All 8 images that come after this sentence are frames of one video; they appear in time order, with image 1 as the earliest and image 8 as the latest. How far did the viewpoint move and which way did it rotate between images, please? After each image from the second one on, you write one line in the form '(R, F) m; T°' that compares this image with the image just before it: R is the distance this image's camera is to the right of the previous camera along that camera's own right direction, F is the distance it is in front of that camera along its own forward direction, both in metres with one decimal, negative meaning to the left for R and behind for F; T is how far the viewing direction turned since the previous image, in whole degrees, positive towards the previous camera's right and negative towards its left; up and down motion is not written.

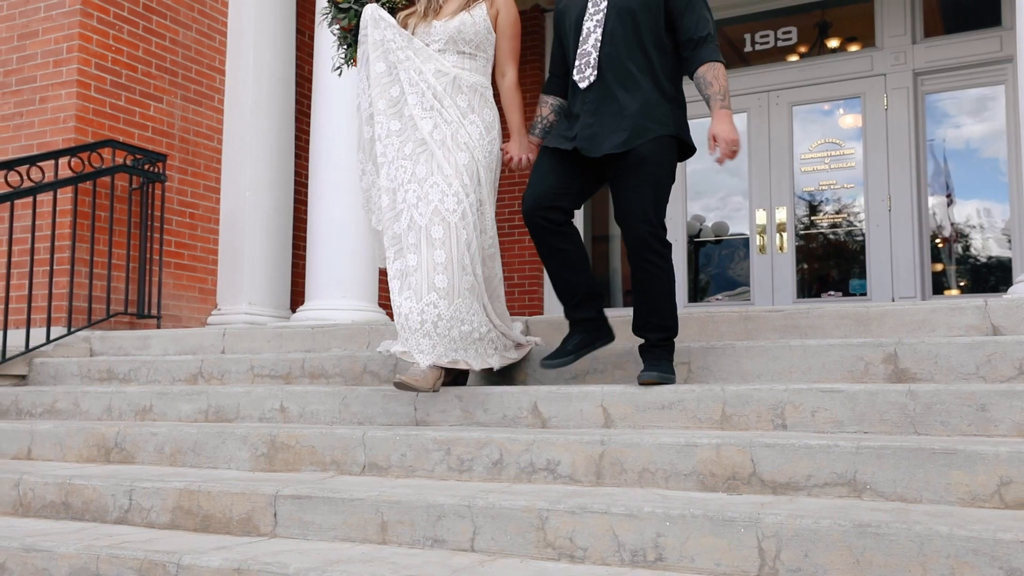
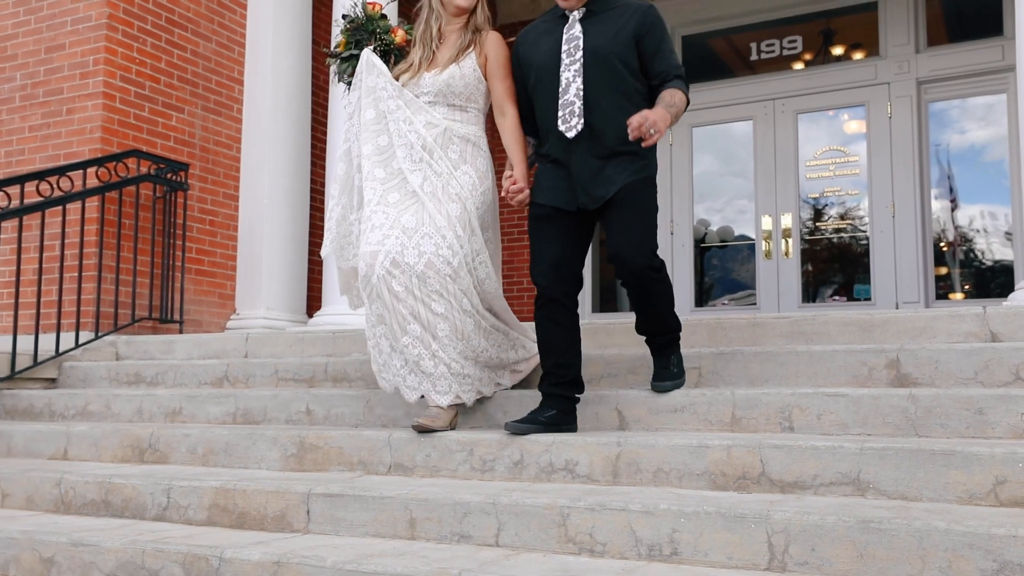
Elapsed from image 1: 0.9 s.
(-0.1, -0.2) m; 0°
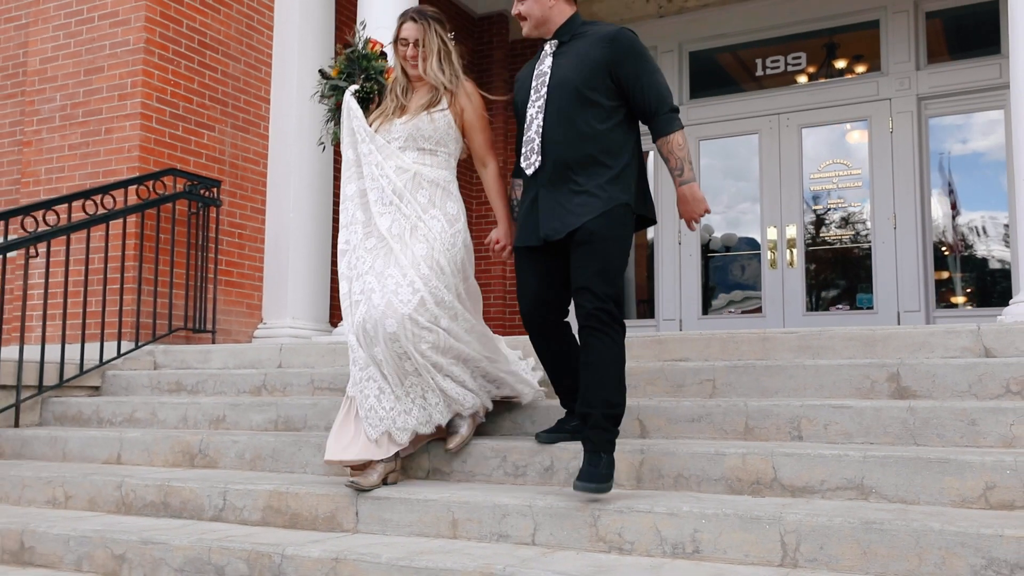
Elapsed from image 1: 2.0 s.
(-0.1, -0.3) m; 0°
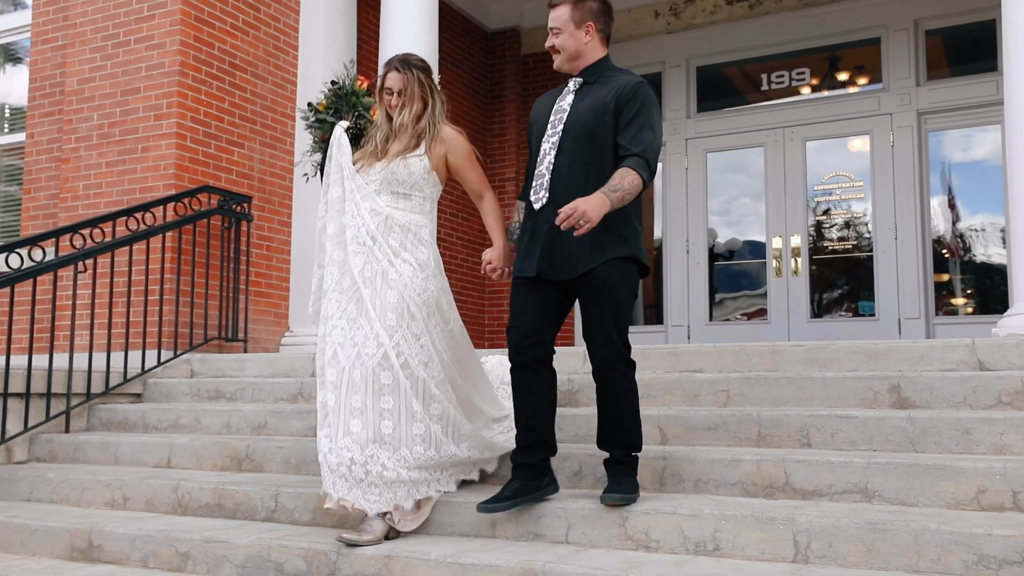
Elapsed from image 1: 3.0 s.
(-0.1, -0.3) m; 0°
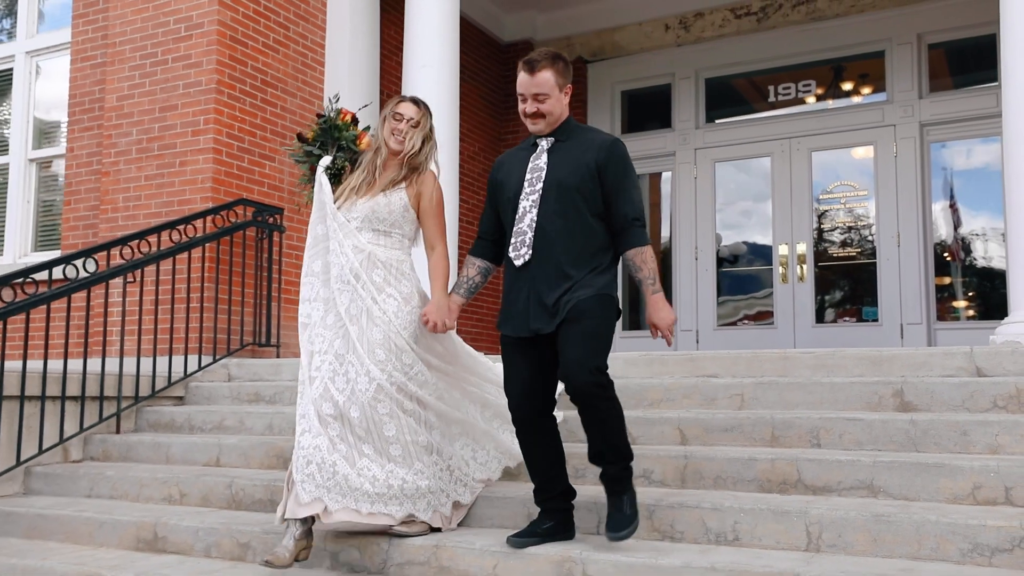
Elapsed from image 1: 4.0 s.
(-0.1, -0.3) m; 0°
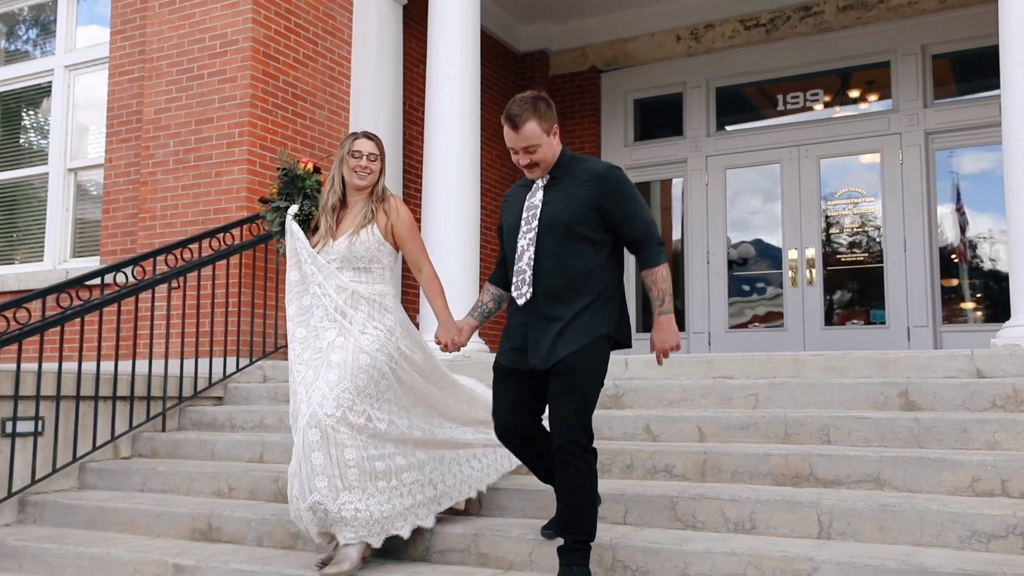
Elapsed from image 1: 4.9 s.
(-0.1, -0.3) m; 0°
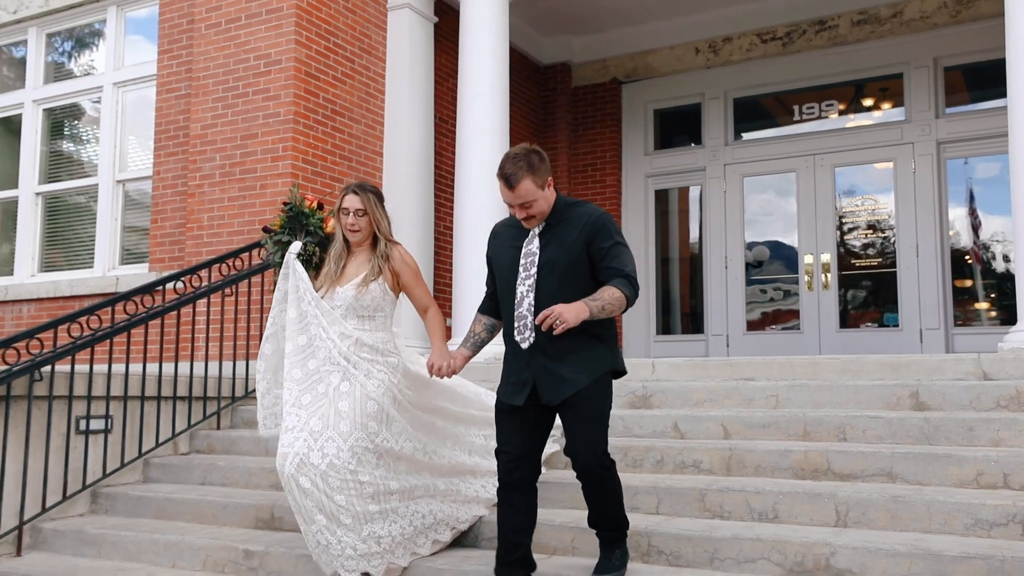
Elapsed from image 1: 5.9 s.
(-0.1, -0.4) m; -1°
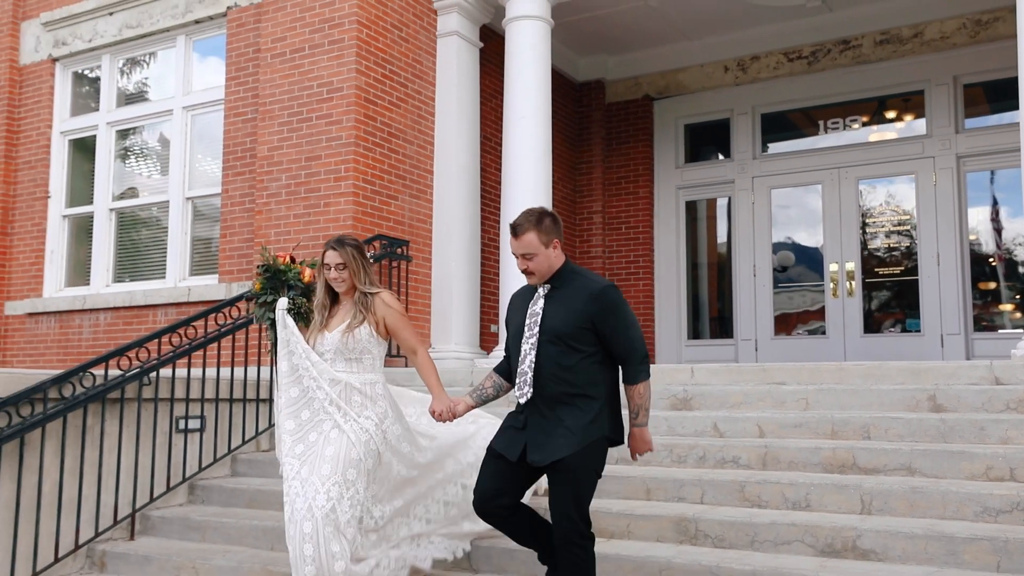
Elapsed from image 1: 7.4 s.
(-0.2, -0.6) m; -1°
